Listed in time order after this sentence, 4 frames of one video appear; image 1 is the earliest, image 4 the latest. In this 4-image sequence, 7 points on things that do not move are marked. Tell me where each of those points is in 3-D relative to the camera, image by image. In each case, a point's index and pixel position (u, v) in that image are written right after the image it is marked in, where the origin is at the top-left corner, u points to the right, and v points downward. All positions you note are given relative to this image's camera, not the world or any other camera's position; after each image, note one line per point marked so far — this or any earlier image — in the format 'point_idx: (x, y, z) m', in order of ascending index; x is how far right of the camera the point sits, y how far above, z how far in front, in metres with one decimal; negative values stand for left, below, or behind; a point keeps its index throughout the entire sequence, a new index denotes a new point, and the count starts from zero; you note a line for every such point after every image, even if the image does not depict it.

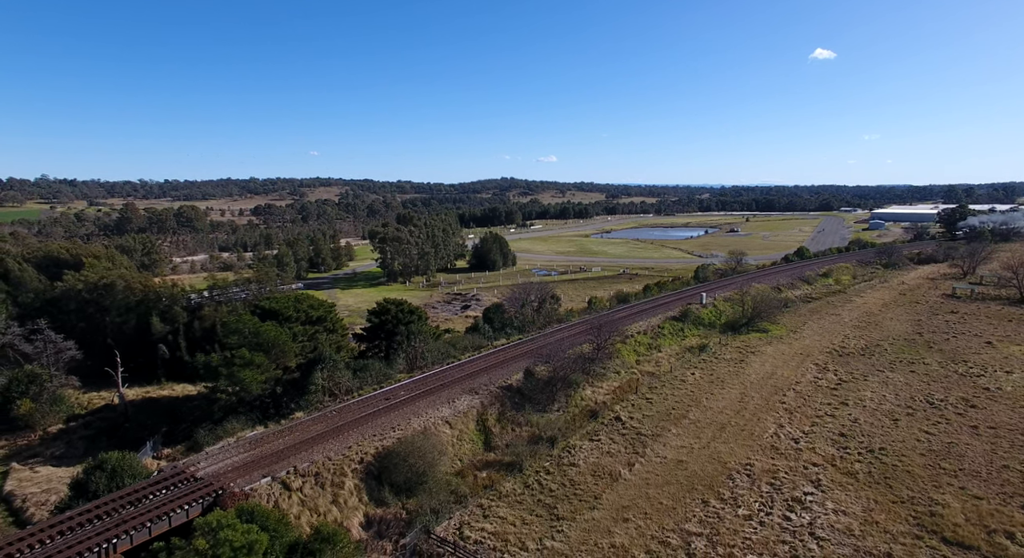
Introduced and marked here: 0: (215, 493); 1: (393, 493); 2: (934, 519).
0: (-8.4, -6.0, +17.2) m
1: (-3.9, -7.0, +19.9) m
2: (+12.6, -7.2, +18.4) m
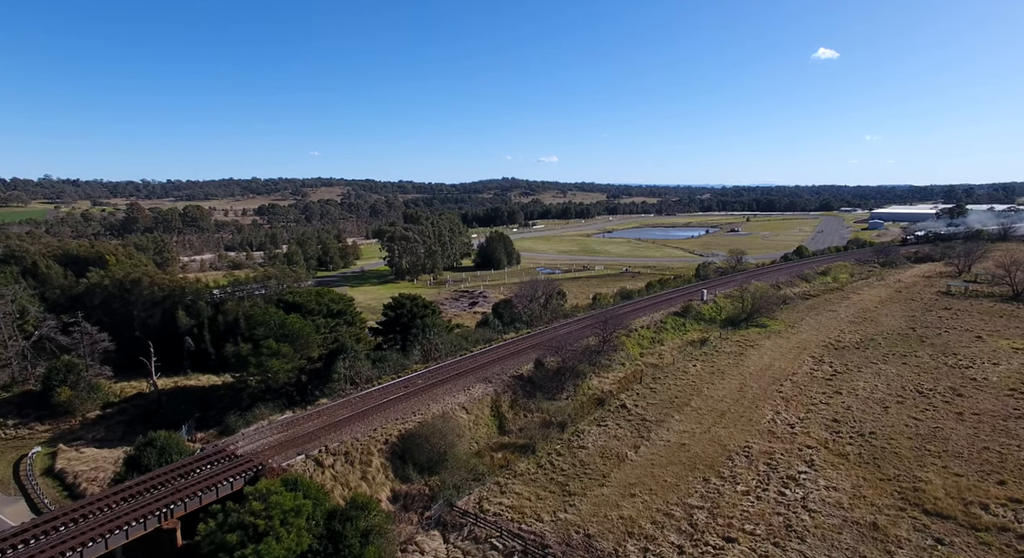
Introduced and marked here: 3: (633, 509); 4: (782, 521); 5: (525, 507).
0: (-7.9, -5.8, +18.8) m
1: (-3.3, -6.7, +21.4) m
2: (+13.2, -7.0, +19.9) m
3: (+3.9, -7.4, +19.7) m
4: (+8.4, -7.5, +19.0) m
5: (+0.4, -7.4, +19.9) m
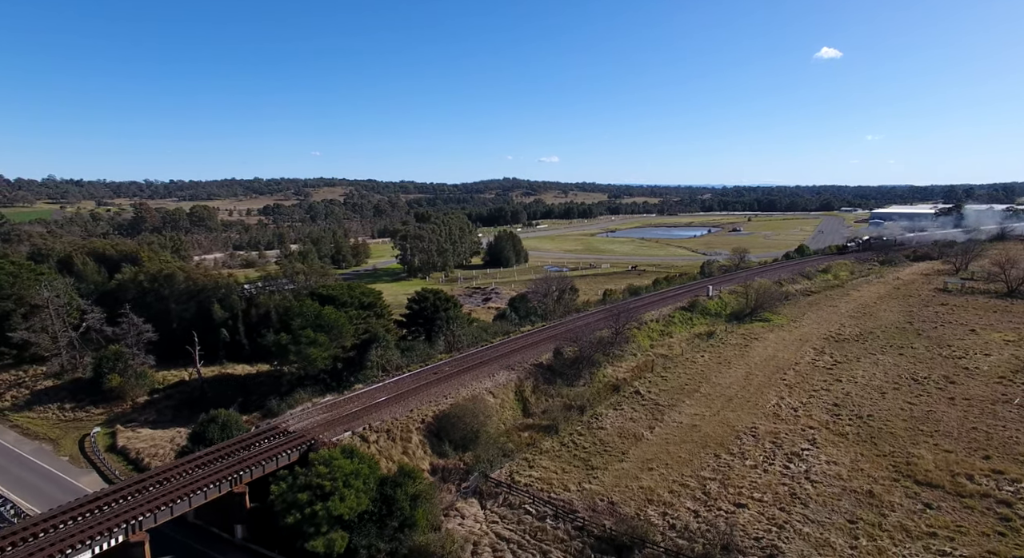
0: (-6.9, -5.5, +20.7) m
1: (-2.3, -6.5, +23.3) m
2: (+14.2, -6.7, +21.8) m
3: (+4.9, -7.1, +21.6) m
4: (+9.4, -7.2, +20.9) m
5: (+1.5, -7.2, +21.8) m
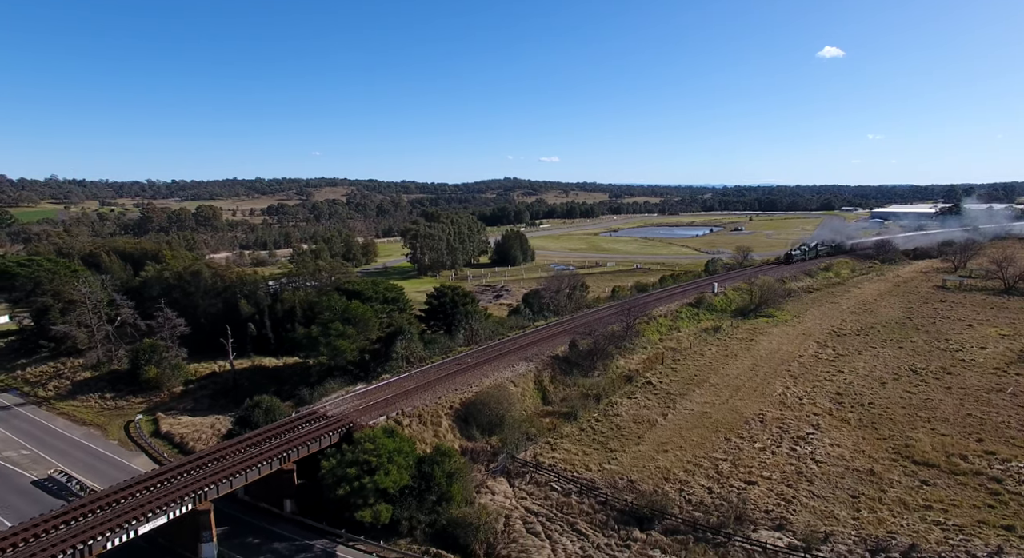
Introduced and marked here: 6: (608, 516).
0: (-5.9, -5.3, +22.2) m
1: (-1.4, -6.2, +24.8) m
2: (+15.1, -6.5, +23.3) m
3: (+5.9, -6.9, +23.2) m
4: (+10.3, -7.0, +22.4) m
5: (+2.4, -6.9, +23.4) m
6: (+3.1, -7.7, +19.8) m
